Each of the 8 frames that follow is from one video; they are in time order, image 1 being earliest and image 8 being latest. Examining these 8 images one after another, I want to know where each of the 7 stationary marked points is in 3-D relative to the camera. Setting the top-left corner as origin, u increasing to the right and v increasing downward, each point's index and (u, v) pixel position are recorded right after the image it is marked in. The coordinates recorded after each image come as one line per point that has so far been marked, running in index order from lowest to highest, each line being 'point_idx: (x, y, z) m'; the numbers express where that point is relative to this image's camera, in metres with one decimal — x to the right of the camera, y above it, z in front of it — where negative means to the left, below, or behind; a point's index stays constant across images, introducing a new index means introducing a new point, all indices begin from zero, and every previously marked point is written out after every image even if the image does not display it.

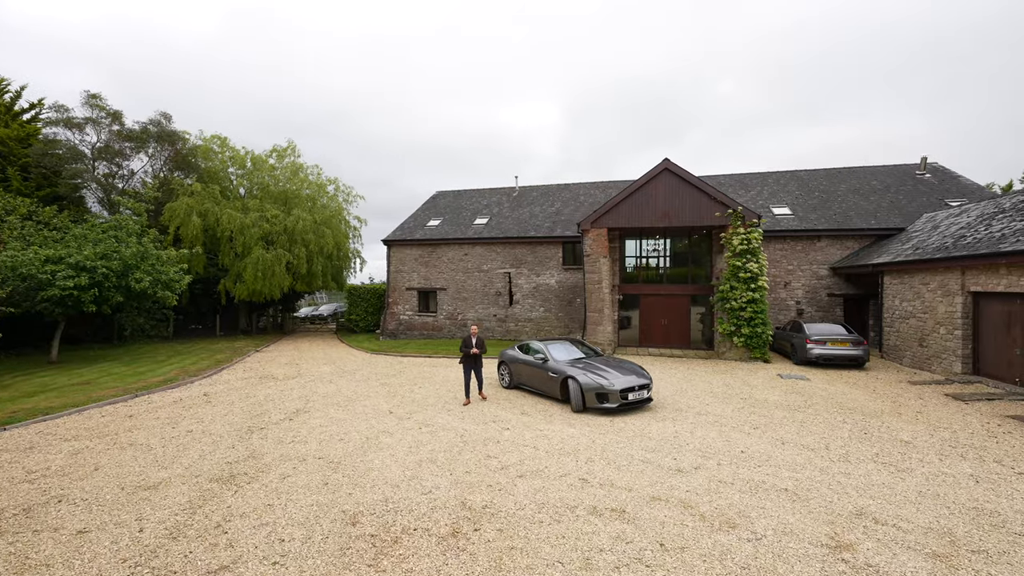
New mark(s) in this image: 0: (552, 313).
0: (+1.8, -1.2, +19.4) m
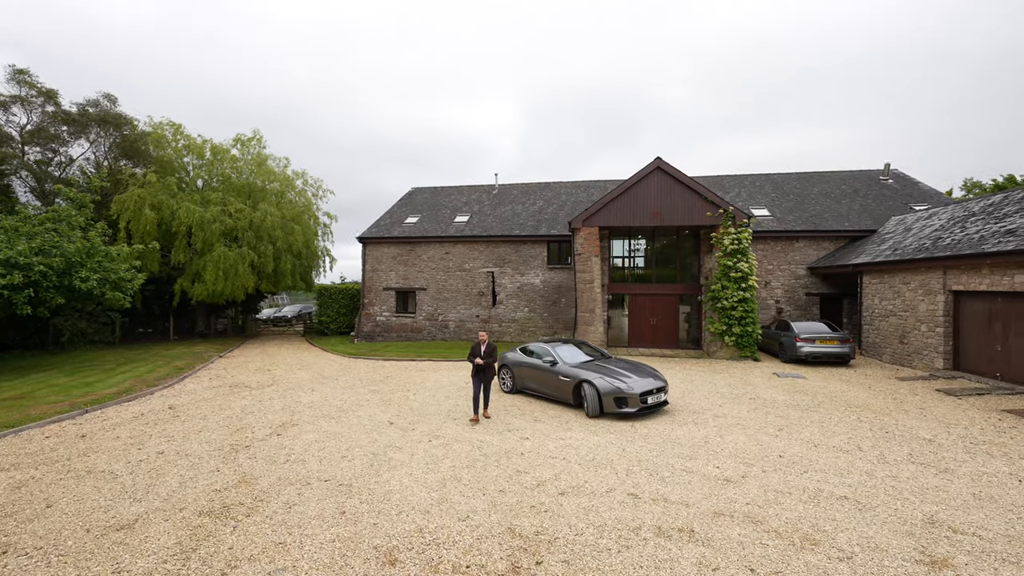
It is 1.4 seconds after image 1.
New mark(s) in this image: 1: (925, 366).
0: (+1.1, -1.2, +19.0) m
1: (+11.2, -2.1, +11.3) m
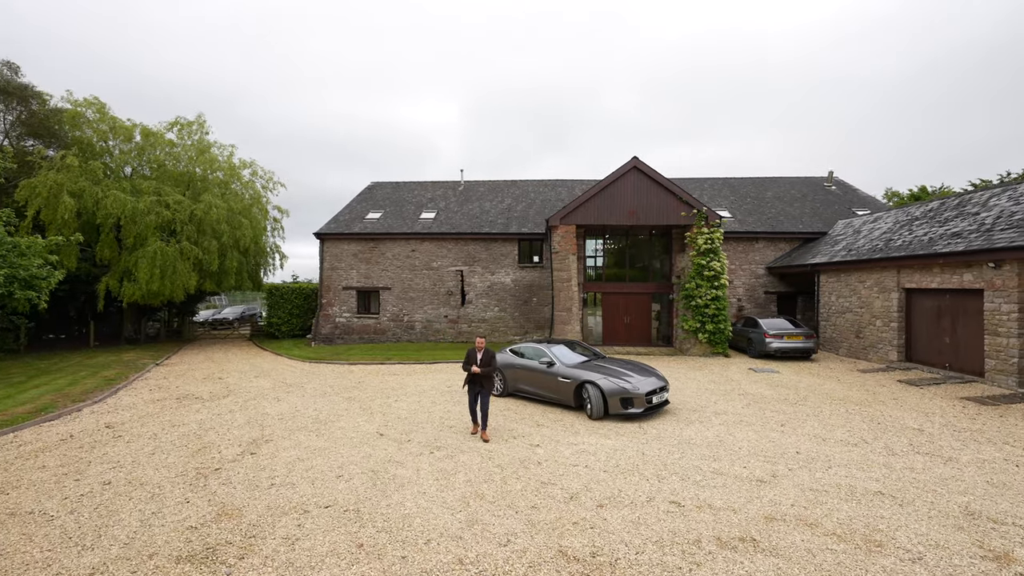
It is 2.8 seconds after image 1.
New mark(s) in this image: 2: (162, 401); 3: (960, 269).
0: (-0.2, -1.1, +18.6) m
1: (+10.7, -2.1, +12.2) m
2: (-7.9, -2.6, +9.5) m
3: (+10.9, +0.5, +10.2) m
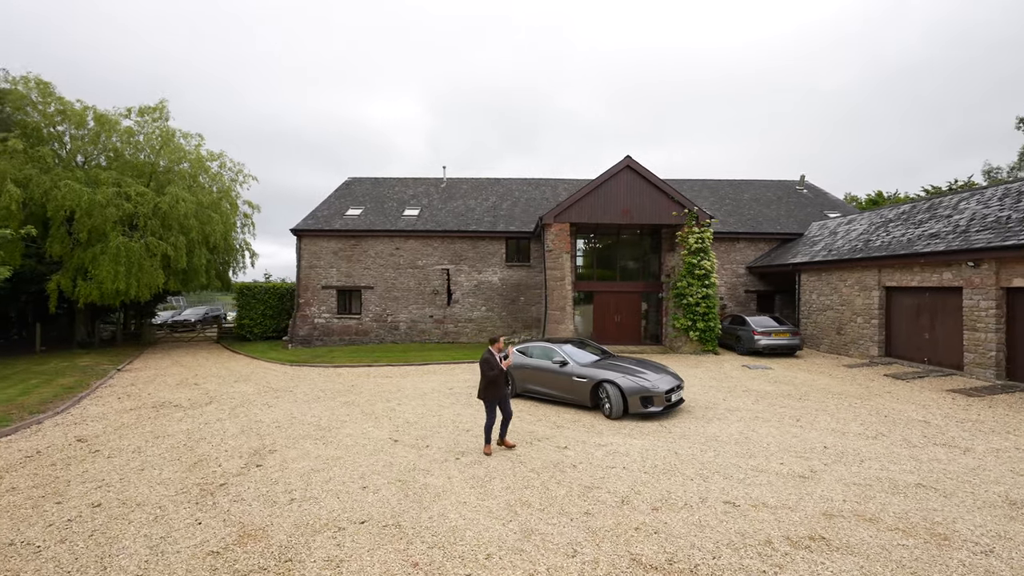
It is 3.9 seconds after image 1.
0: (-0.8, -1.1, +18.3) m
1: (+10.6, -2.0, +12.8) m
2: (-7.7, -2.5, +8.7) m
3: (+11.0, +0.5, +10.7) m
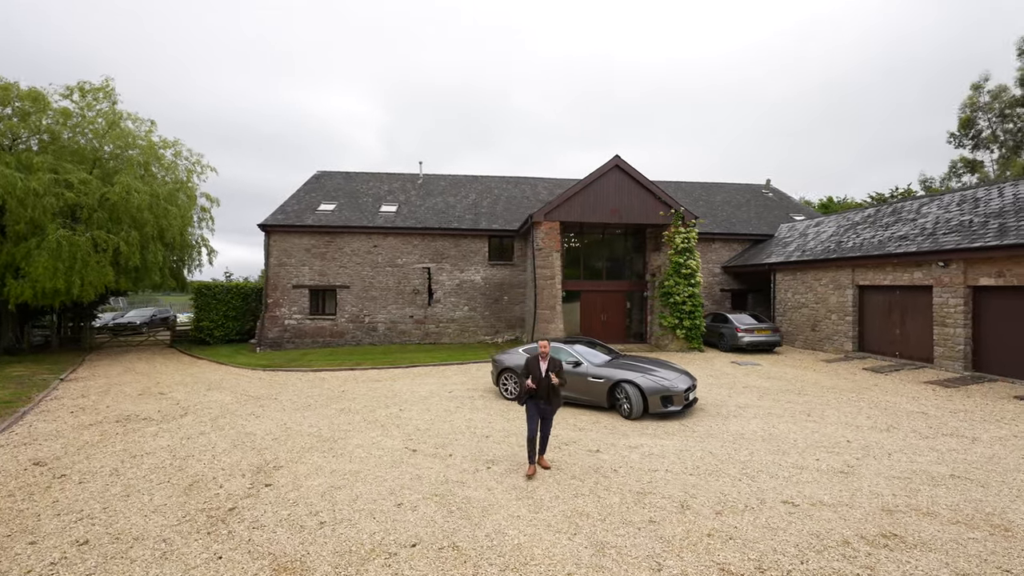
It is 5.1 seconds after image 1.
0: (-1.5, -1.0, +17.9) m
1: (+10.4, -2.0, +13.5) m
2: (-7.5, -2.5, +7.7) m
3: (+10.9, +0.5, +11.5) m
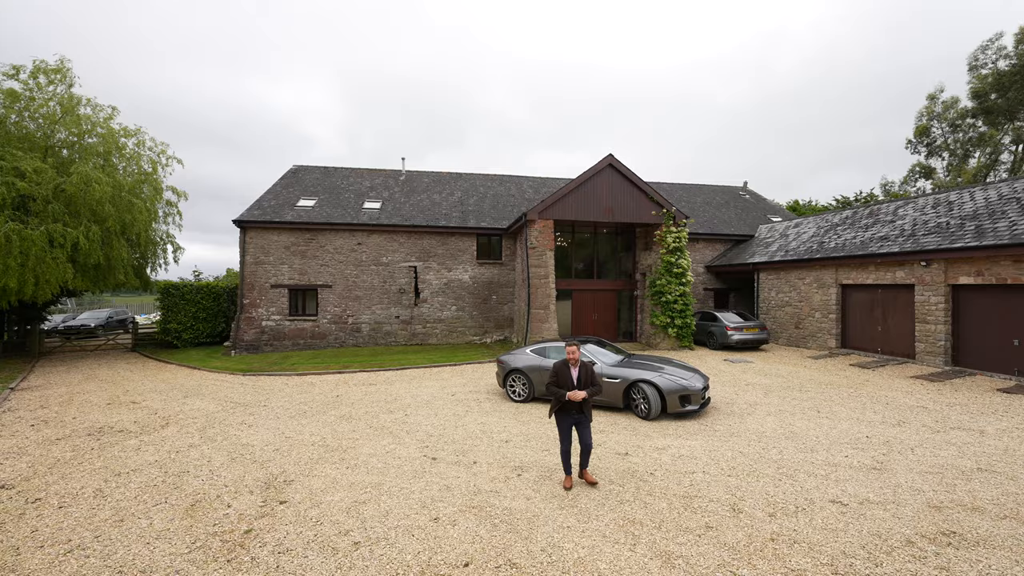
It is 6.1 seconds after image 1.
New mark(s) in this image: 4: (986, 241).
0: (-2.0, -1.0, +17.5) m
1: (+10.2, -1.9, +13.9) m
2: (-7.3, -2.5, +6.9) m
3: (+10.8, +0.6, +12.0) m
4: (+11.1, +1.1, +9.8) m
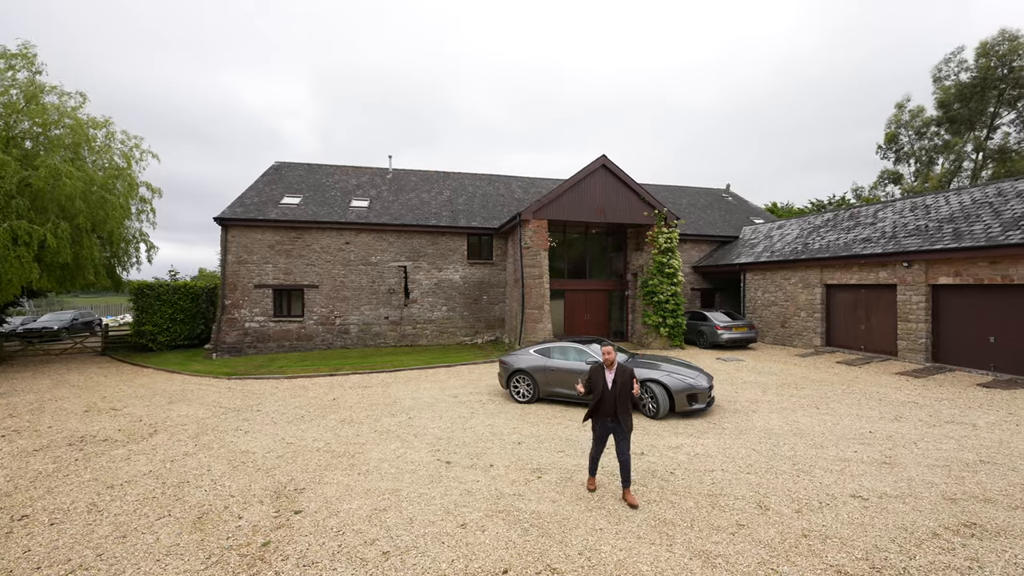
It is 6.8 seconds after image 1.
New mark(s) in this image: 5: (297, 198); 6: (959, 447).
0: (-2.3, -1.0, +17.3) m
1: (+10.0, -1.9, +14.3) m
2: (-7.1, -2.5, +6.4) m
3: (+10.7, +0.6, +12.4) m
4: (+11.1, +1.1, +10.3) m
5: (-8.8, +3.7, +17.2) m
6: (+6.1, -2.2, +5.7) m
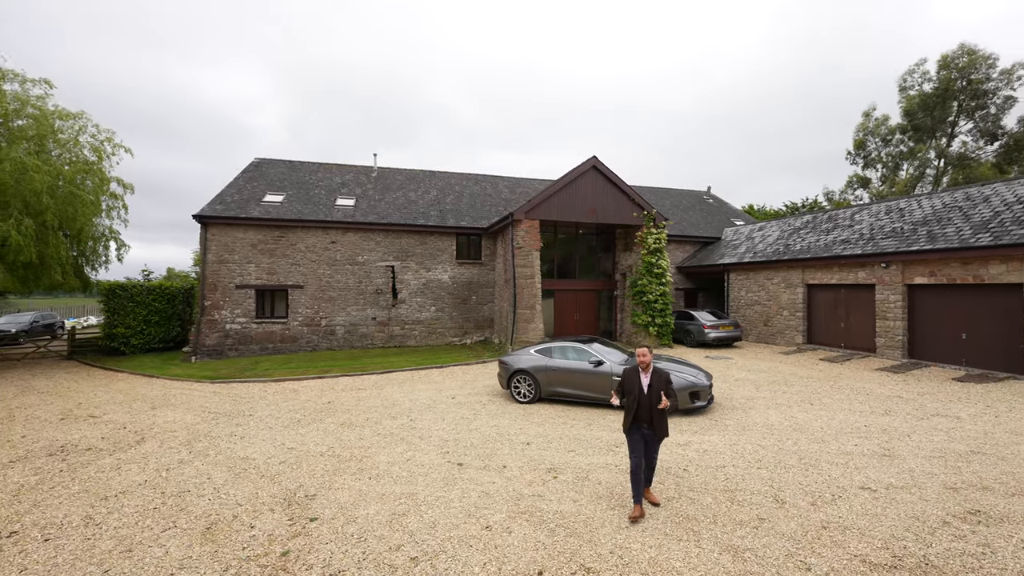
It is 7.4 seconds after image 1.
0: (-2.8, -1.0, +17.1) m
1: (+9.7, -1.9, +14.8) m
2: (-6.9, -2.5, +6.0) m
3: (+10.5, +0.6, +12.9) m
4: (+11.0, +1.1, +10.8) m
5: (-9.2, +3.7, +16.7) m
6: (+6.2, -2.1, +6.0) m
